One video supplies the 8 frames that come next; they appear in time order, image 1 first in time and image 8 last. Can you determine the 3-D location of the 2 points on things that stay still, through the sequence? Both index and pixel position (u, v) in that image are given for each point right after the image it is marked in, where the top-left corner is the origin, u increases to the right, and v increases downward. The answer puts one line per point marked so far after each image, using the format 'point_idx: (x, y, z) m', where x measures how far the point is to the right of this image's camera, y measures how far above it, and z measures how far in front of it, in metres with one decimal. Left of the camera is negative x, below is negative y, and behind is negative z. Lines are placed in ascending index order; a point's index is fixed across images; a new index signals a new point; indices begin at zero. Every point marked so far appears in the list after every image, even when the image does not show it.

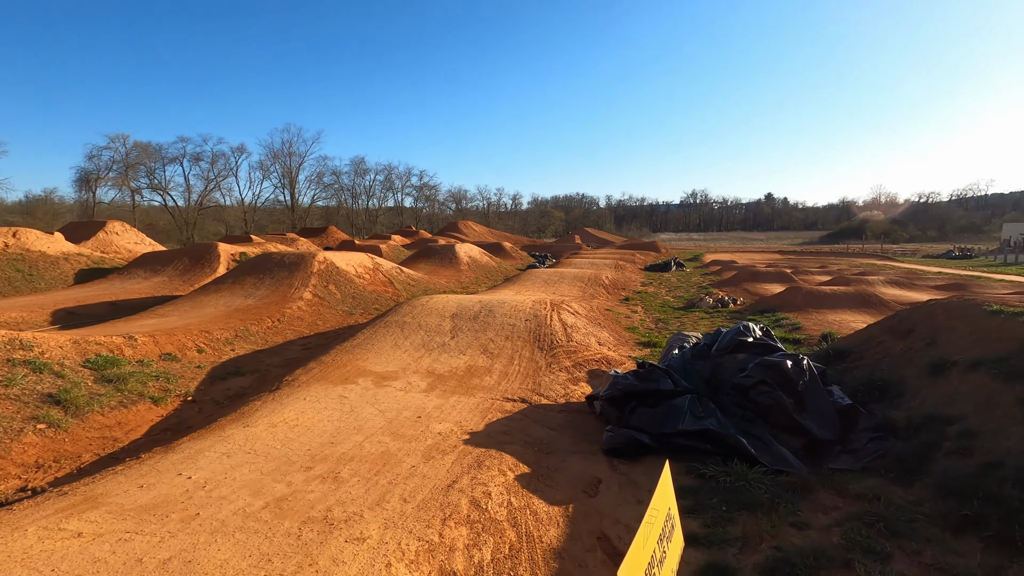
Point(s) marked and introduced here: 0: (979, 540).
0: (+3.3, -1.8, +3.8) m
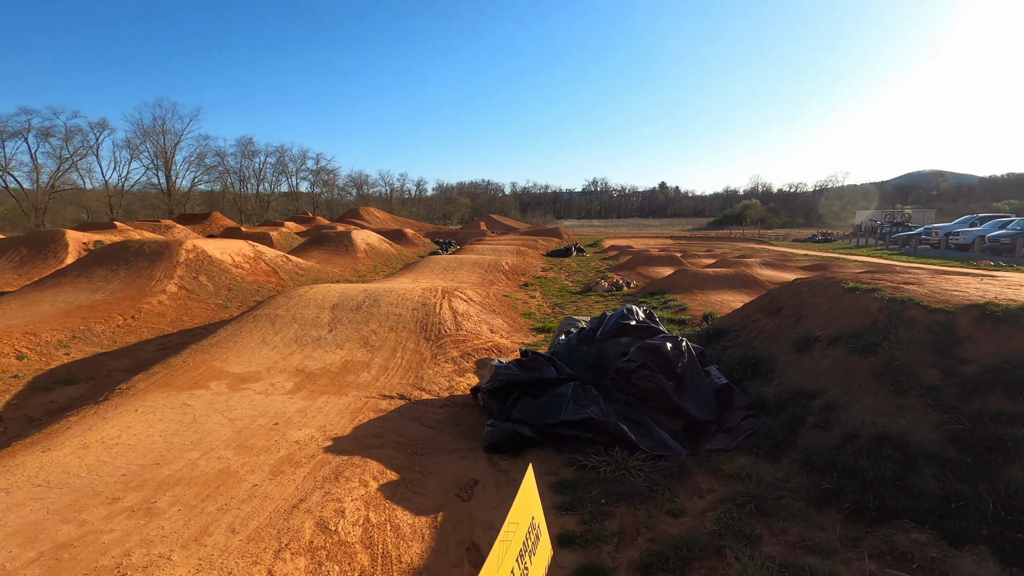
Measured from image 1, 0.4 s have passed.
0: (+2.4, -1.6, +3.9) m
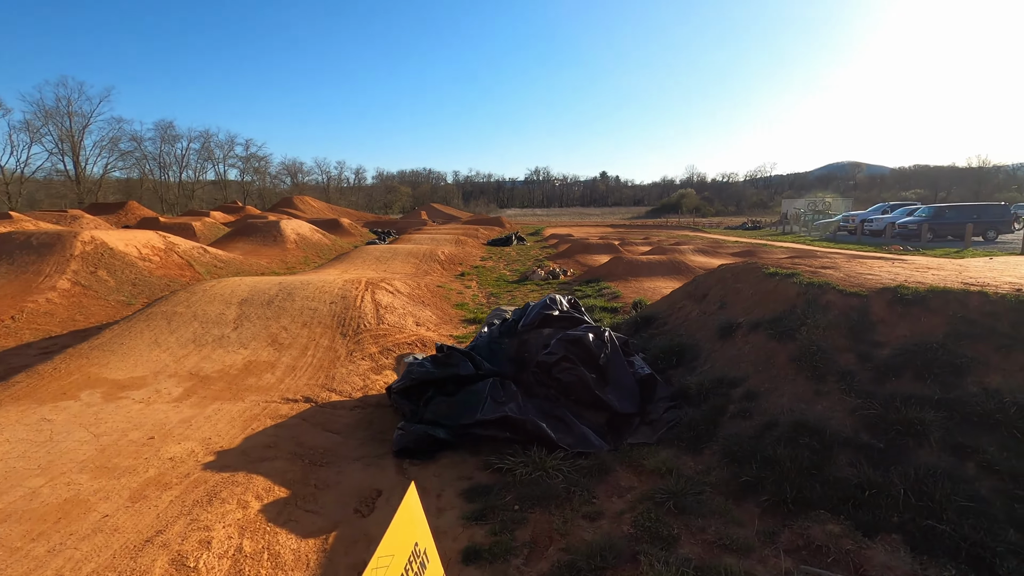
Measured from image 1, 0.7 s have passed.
0: (+1.7, -1.5, +3.8) m
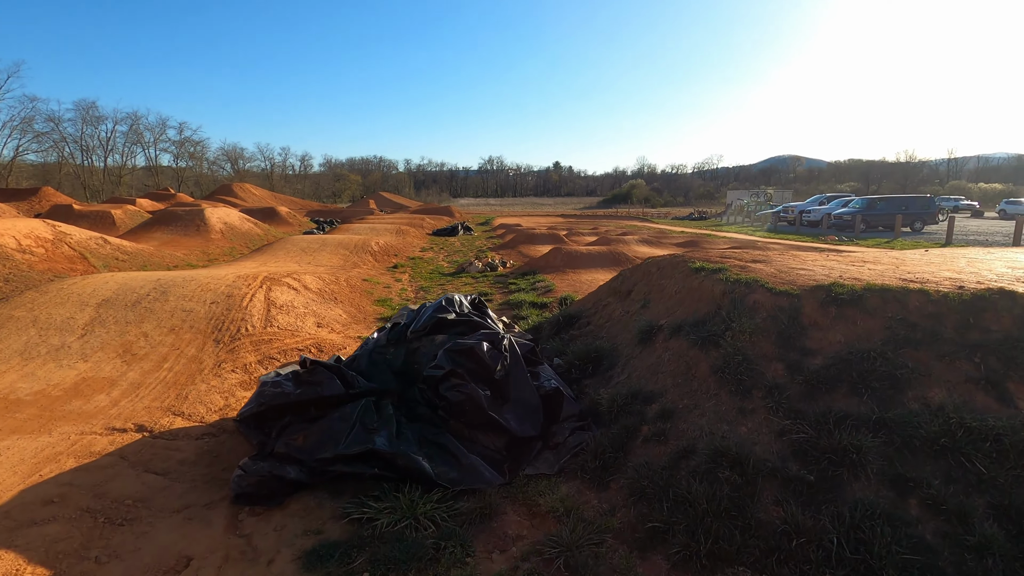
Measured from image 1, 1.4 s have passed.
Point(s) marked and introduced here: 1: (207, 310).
0: (+0.9, -1.6, +3.0) m
1: (-4.1, -0.3, +7.2) m
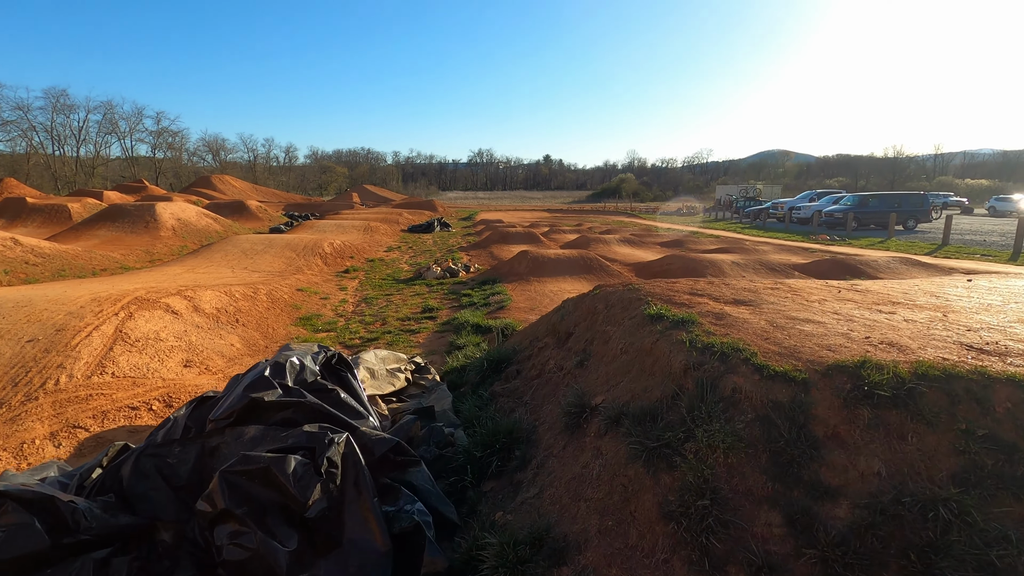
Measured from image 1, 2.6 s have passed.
0: (0.0, -2.0, +1.4) m
1: (-5.0, -0.6, +5.4) m
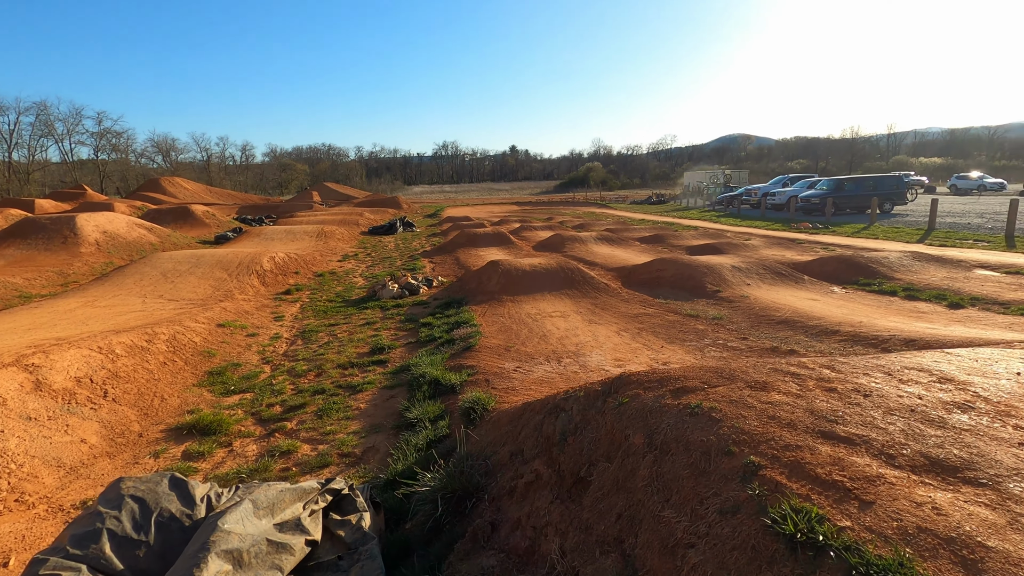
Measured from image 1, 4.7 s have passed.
0: (+0.1, -2.6, -0.6) m
1: (-5.2, -1.4, +3.1) m
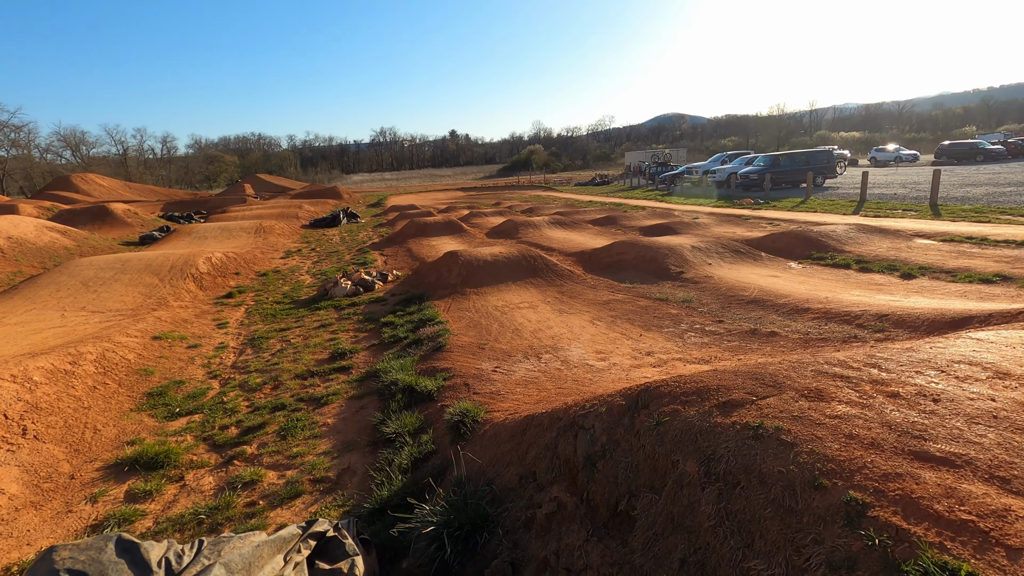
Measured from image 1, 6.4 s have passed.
0: (+0.7, -2.7, -0.9) m
1: (-5.0, -1.7, +2.3) m
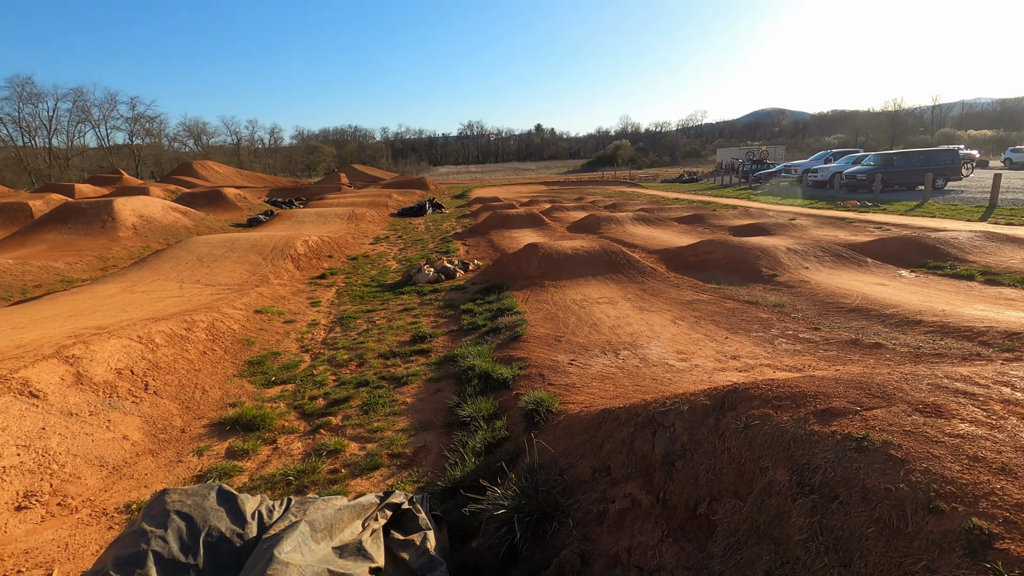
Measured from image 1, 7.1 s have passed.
0: (+0.4, -2.7, -1.0) m
1: (-4.7, -1.4, +3.0) m
